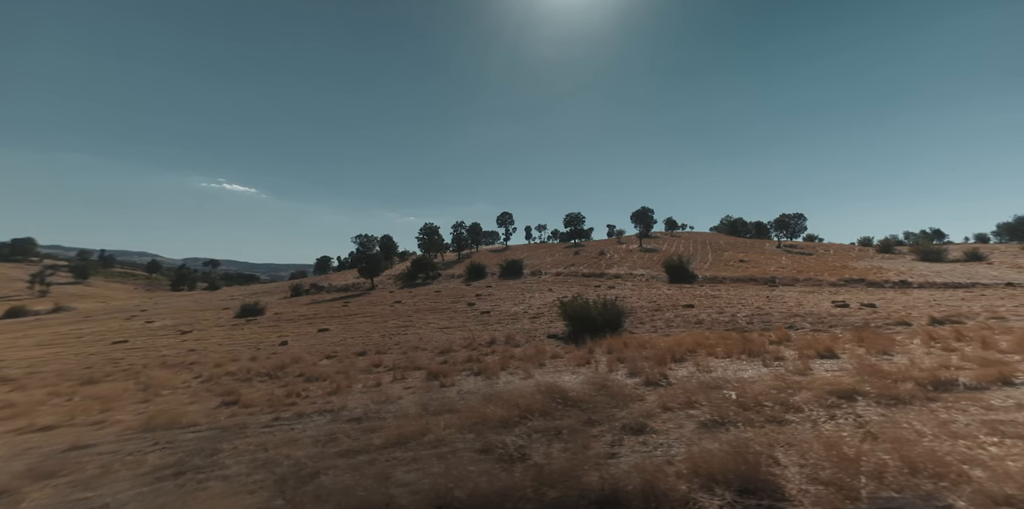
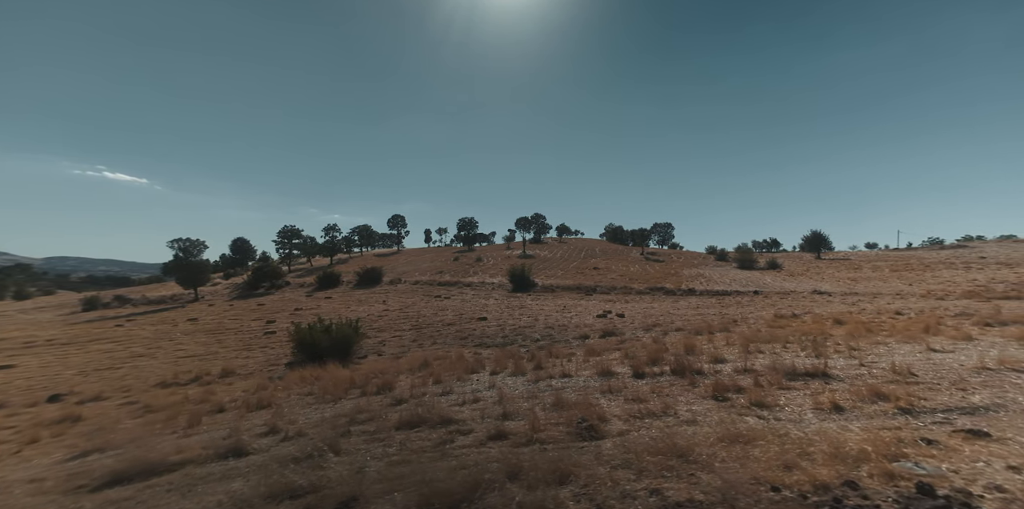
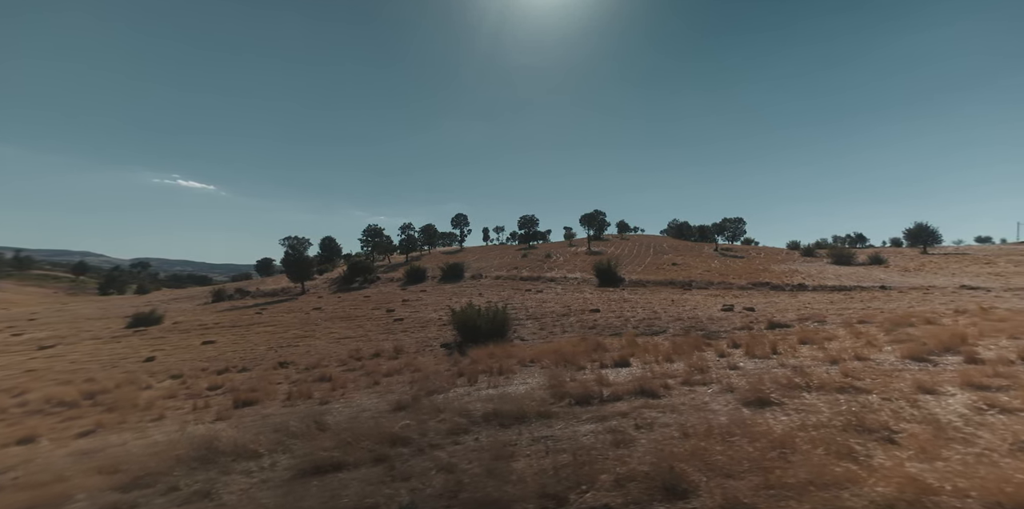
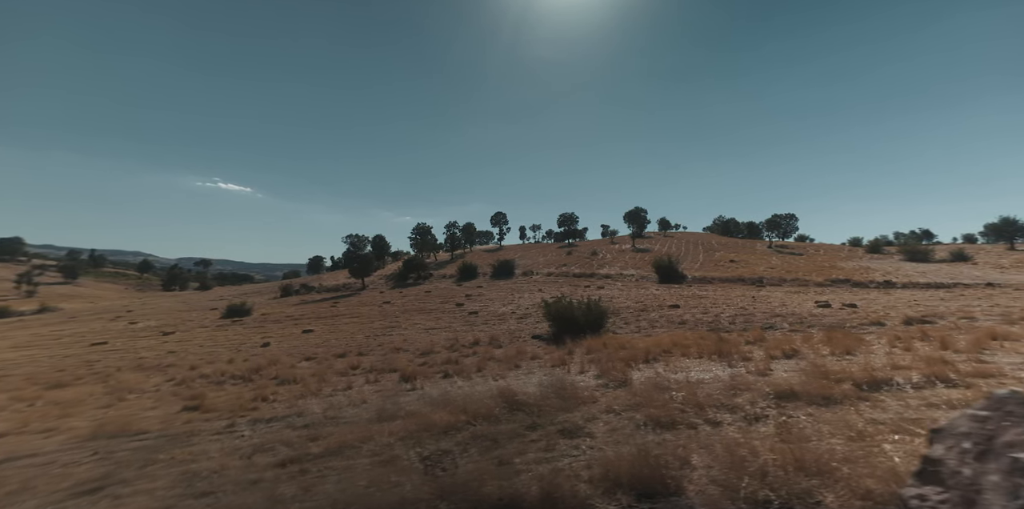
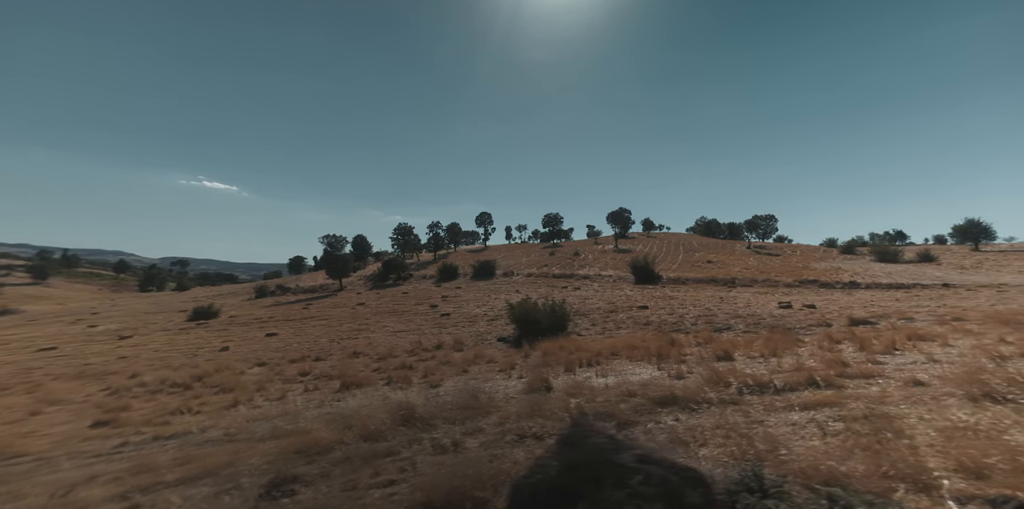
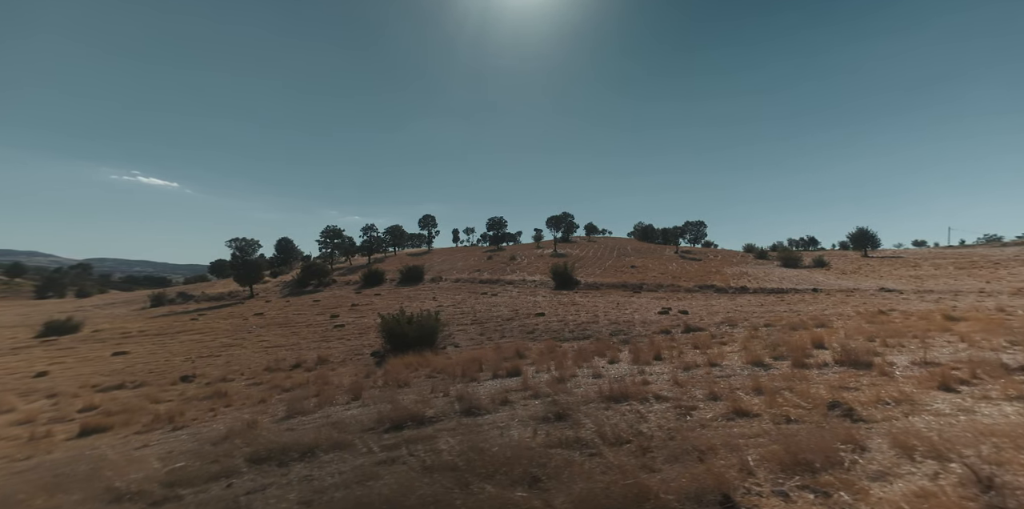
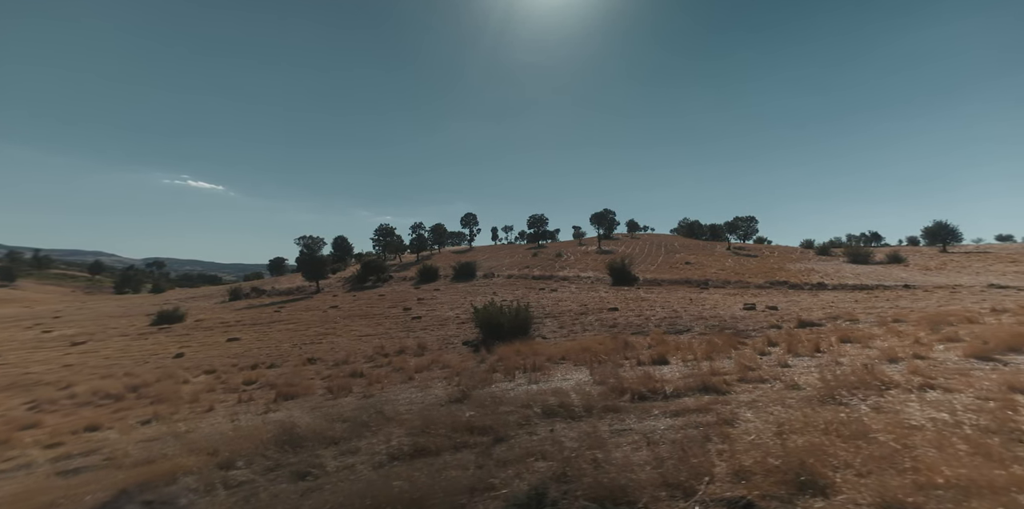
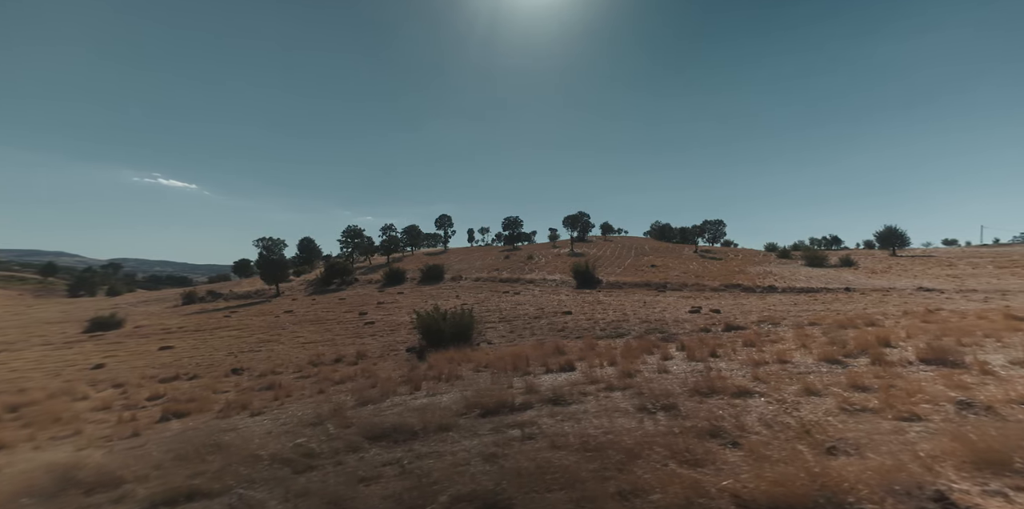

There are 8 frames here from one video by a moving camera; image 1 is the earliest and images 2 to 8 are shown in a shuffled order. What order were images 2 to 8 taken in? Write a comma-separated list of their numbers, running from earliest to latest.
4, 5, 7, 3, 8, 6, 2
